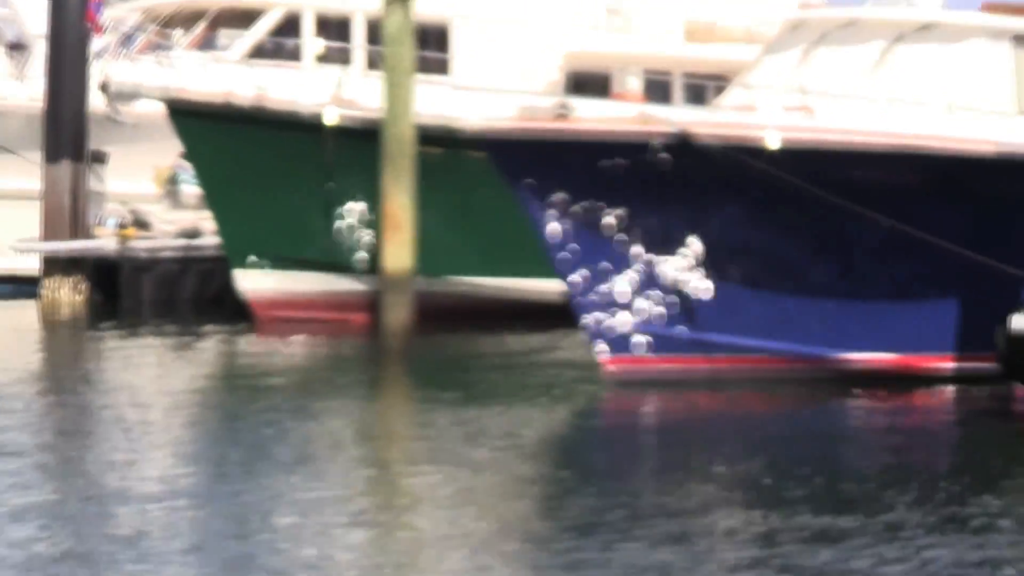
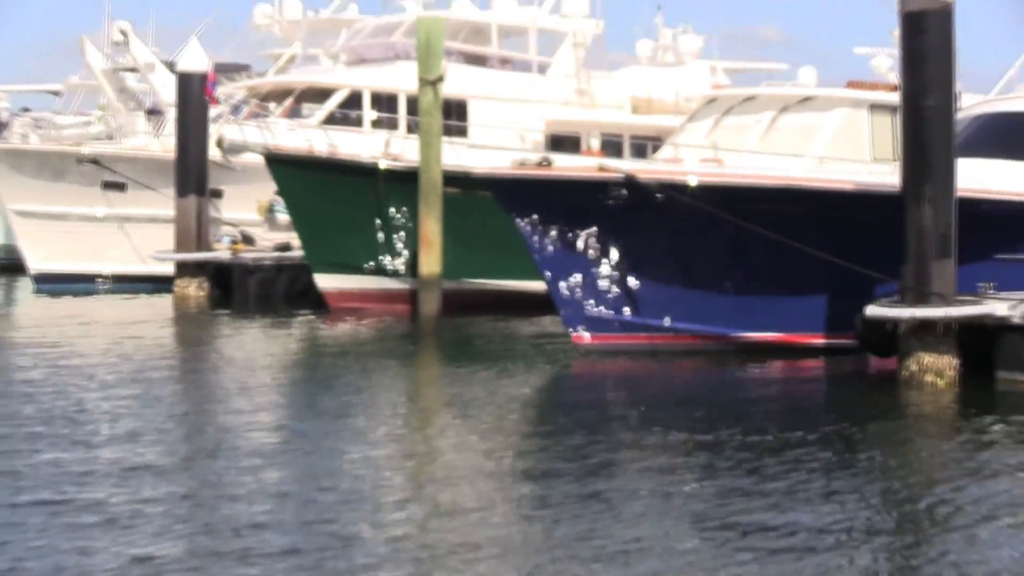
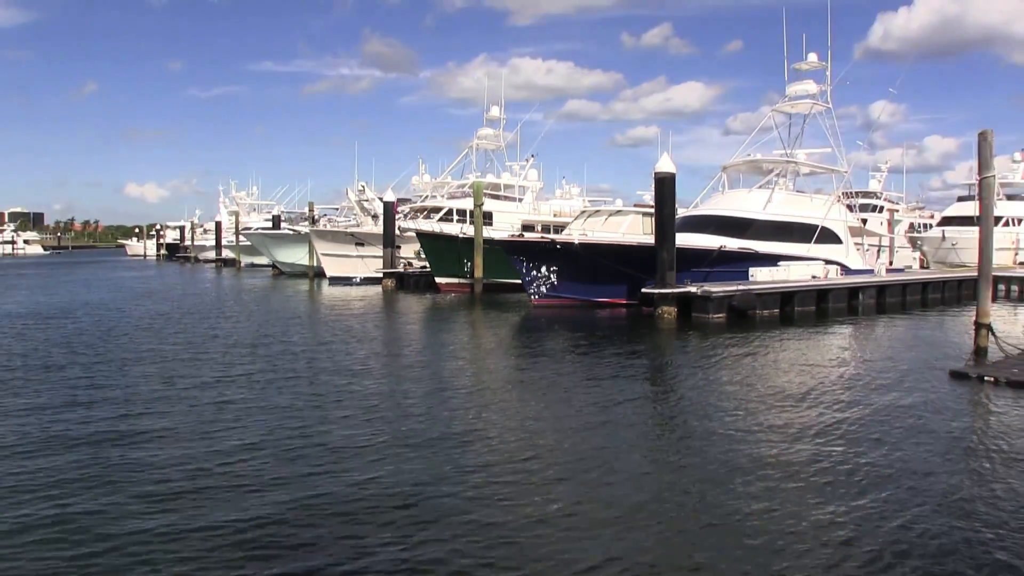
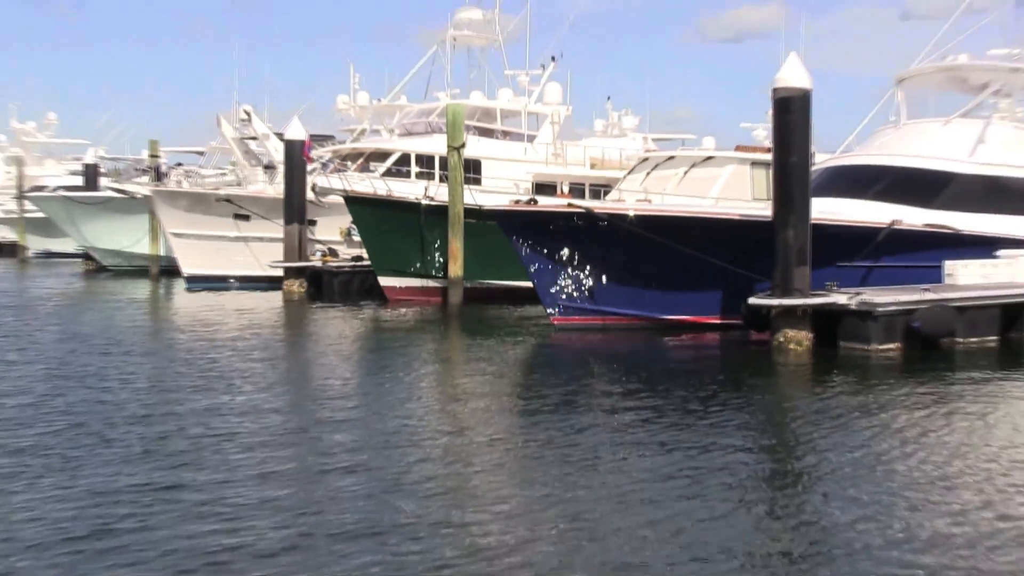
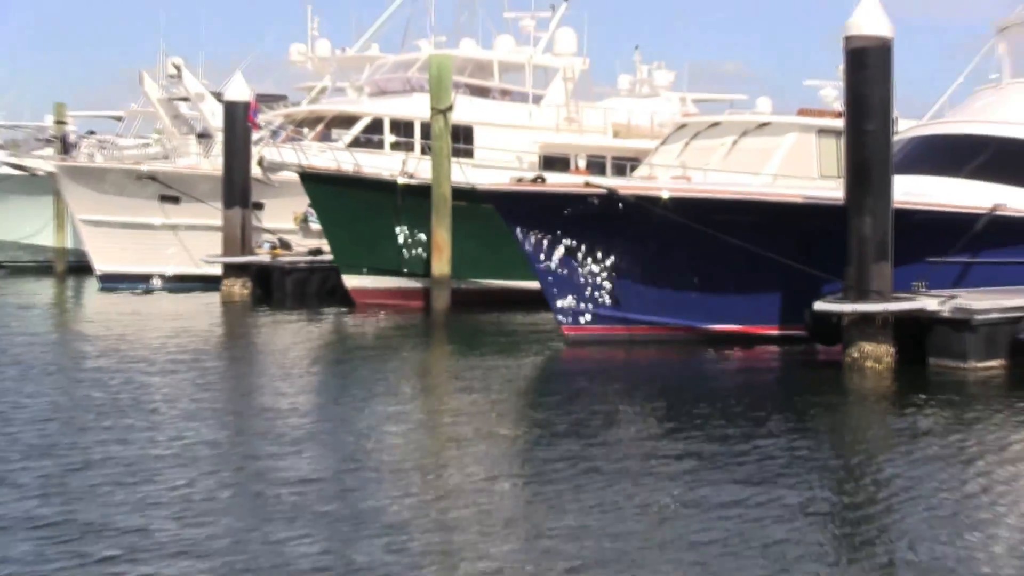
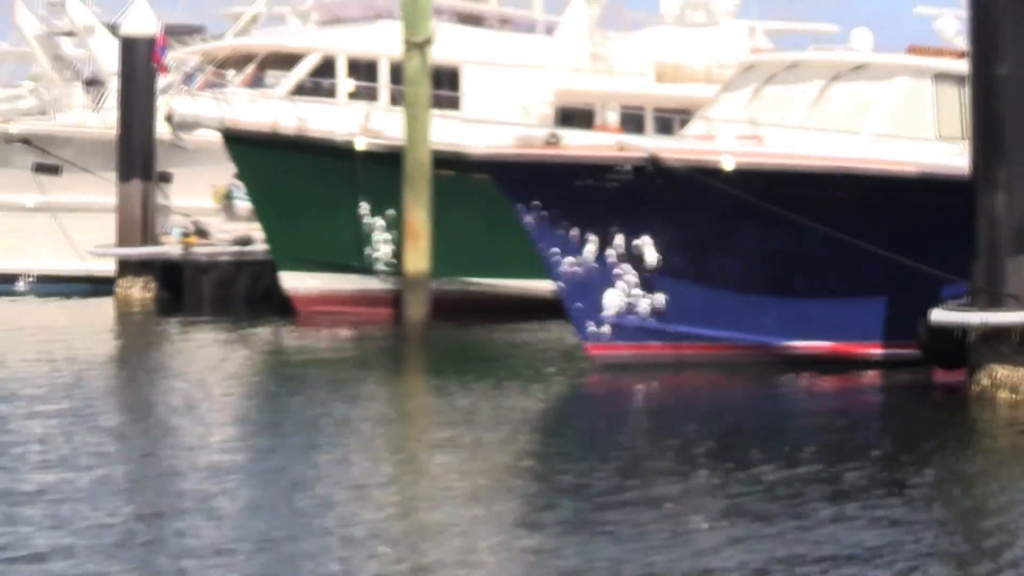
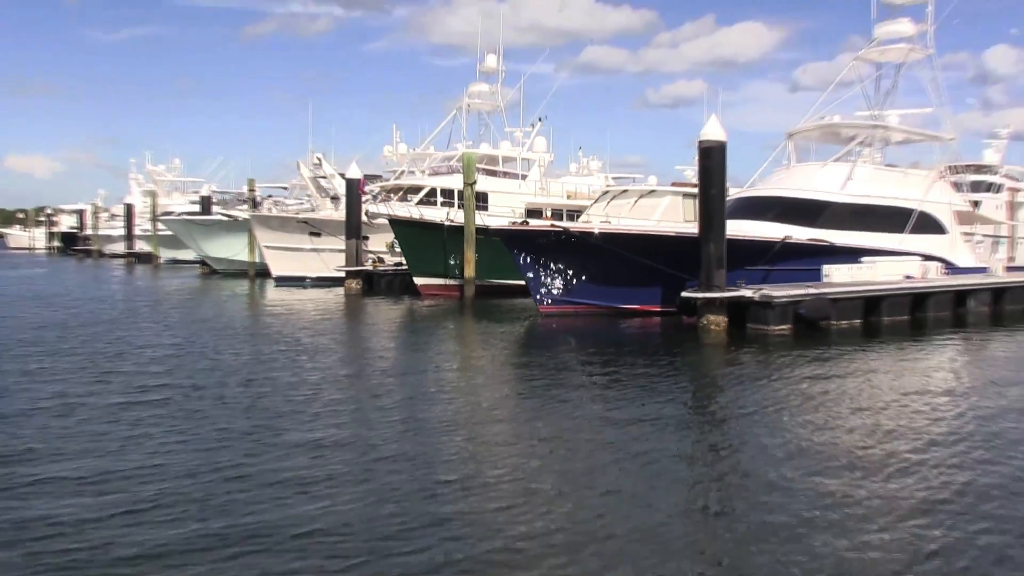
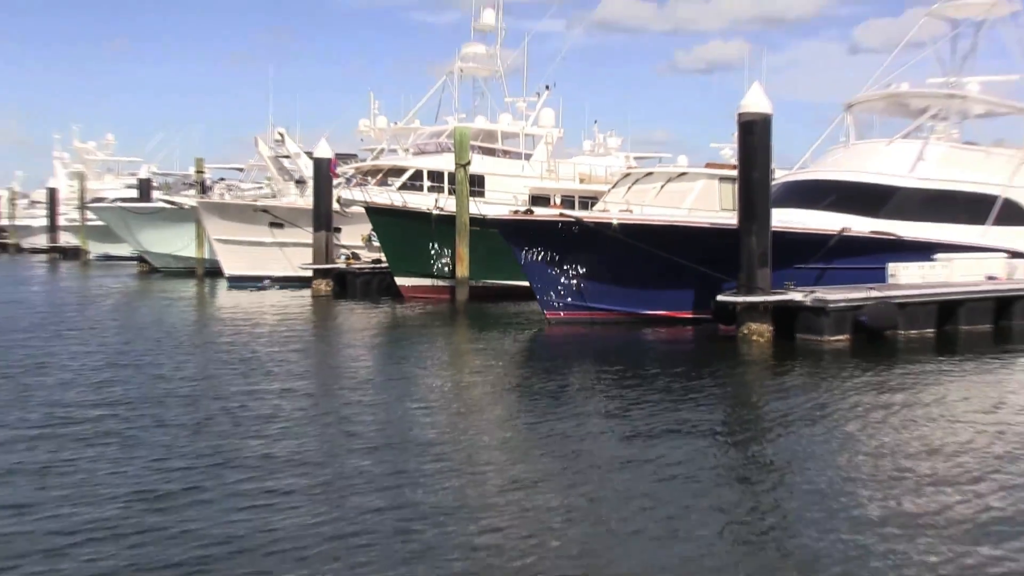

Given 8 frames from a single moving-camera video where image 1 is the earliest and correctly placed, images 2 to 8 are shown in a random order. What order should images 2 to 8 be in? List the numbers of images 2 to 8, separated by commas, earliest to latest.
6, 2, 5, 4, 8, 7, 3
